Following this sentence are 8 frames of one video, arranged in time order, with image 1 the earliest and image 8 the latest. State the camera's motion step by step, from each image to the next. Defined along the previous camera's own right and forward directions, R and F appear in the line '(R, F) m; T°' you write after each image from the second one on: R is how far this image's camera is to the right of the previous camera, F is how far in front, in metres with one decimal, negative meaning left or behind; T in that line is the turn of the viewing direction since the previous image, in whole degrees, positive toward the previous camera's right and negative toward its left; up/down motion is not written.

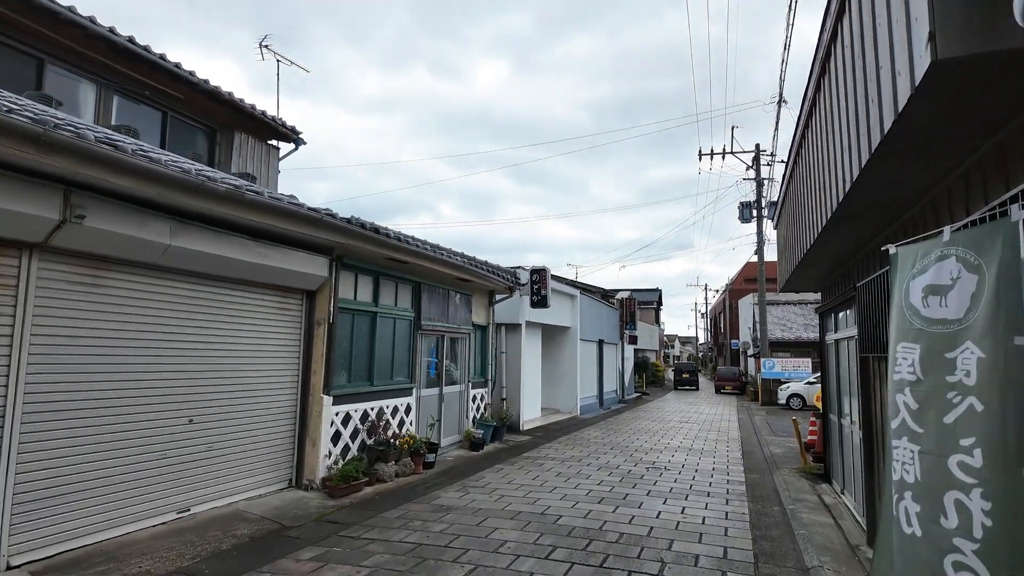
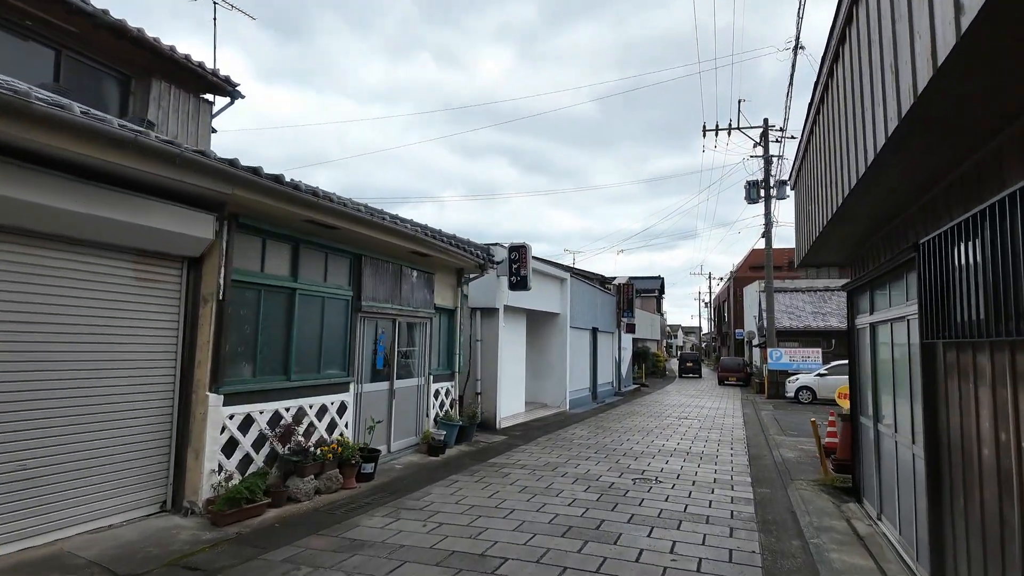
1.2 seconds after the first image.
(+0.5, +1.6) m; 0°
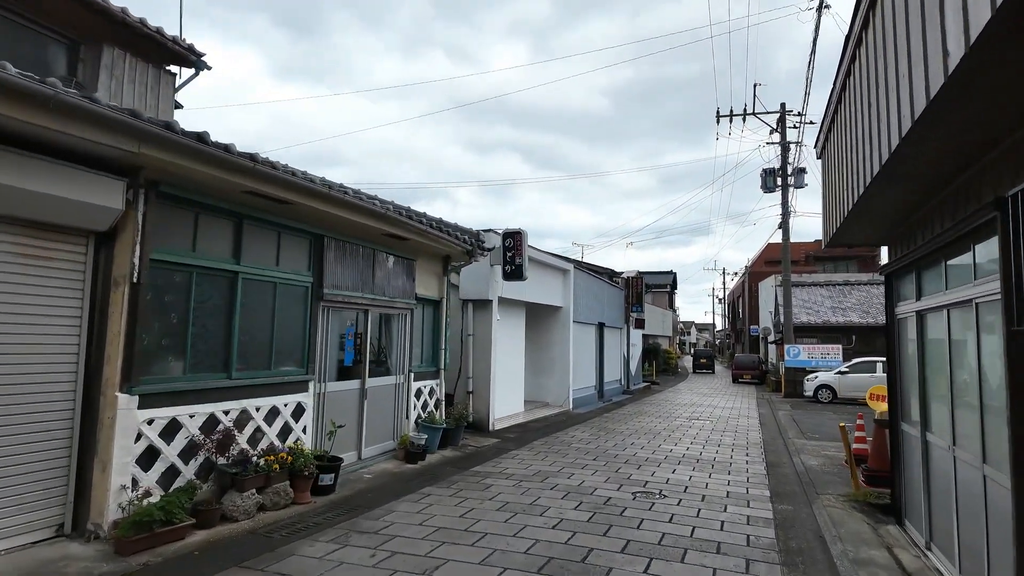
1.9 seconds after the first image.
(+0.3, +0.9) m; -1°
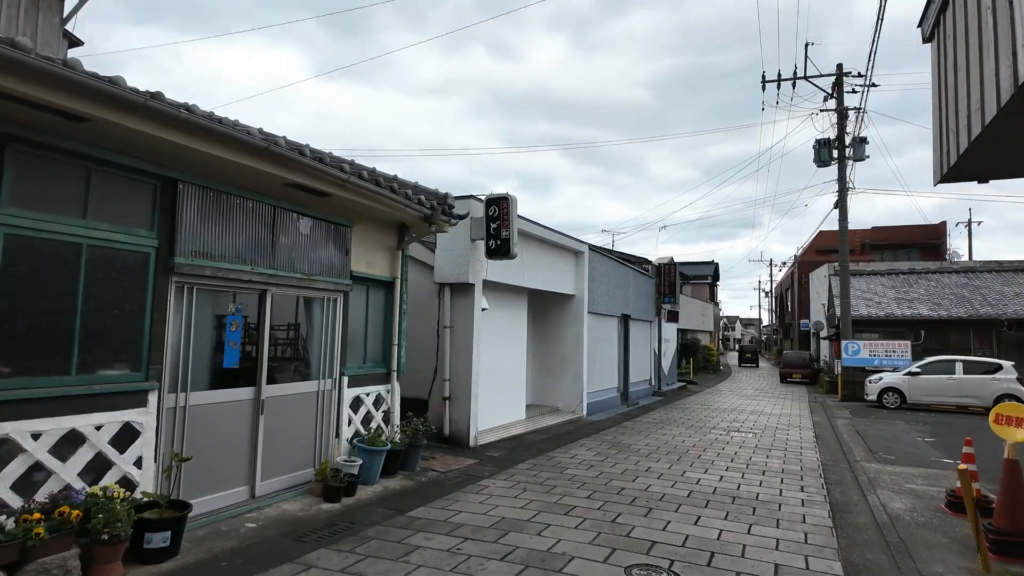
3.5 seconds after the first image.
(+0.8, +2.2) m; -4°
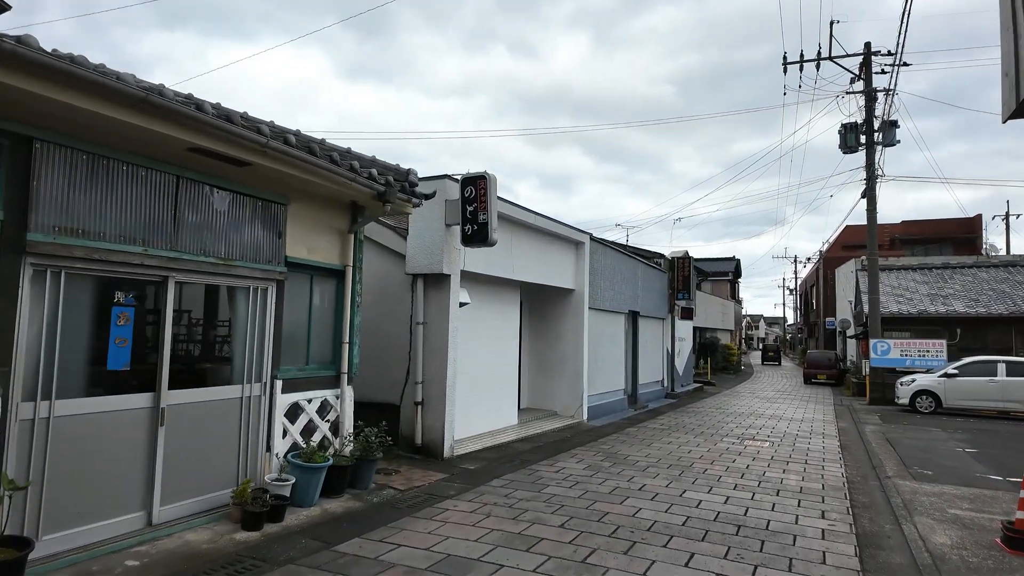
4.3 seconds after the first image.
(+0.5, +1.0) m; -2°
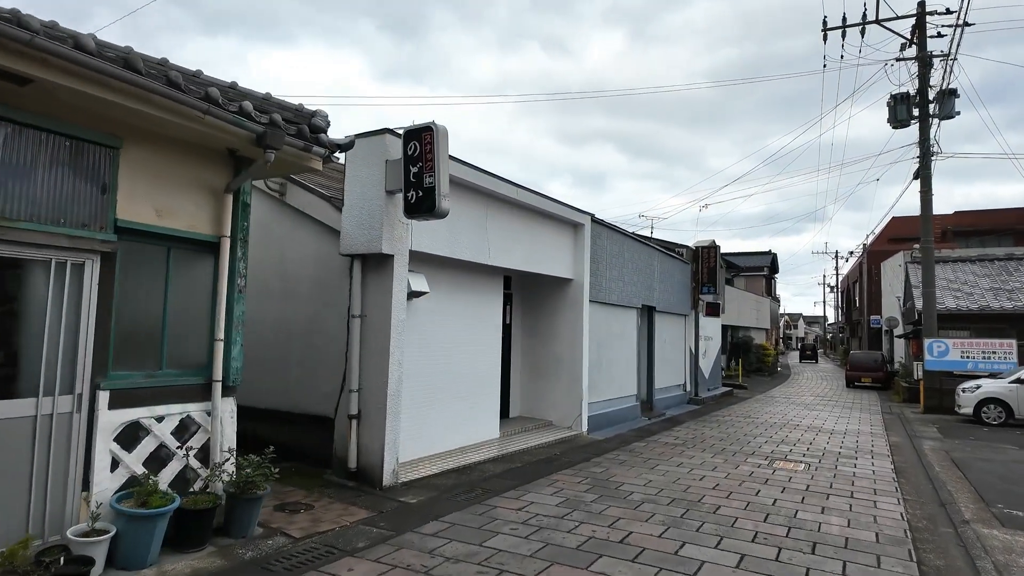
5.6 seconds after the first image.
(+0.7, +1.6) m; -3°
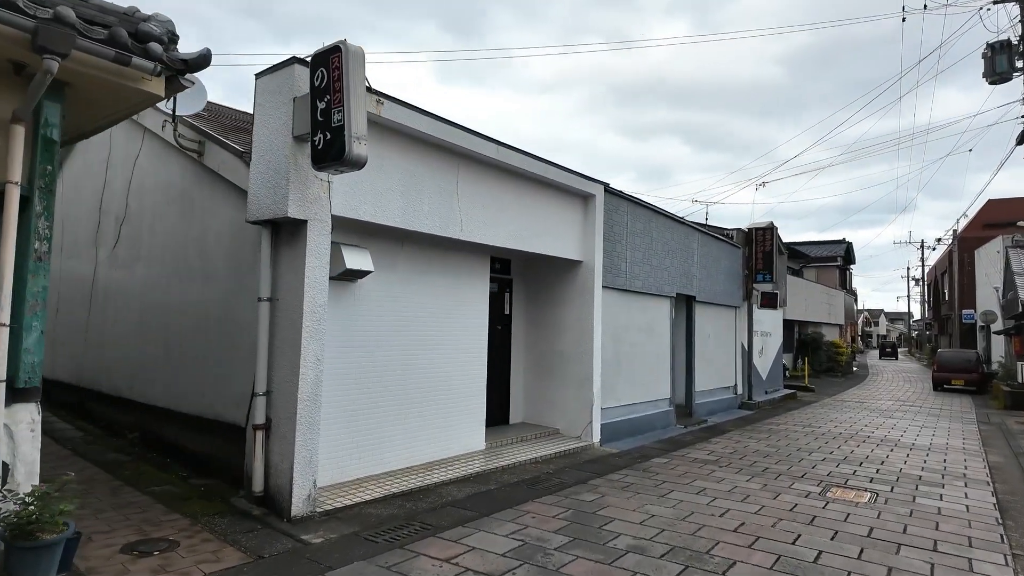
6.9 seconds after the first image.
(+0.9, +1.5) m; -6°
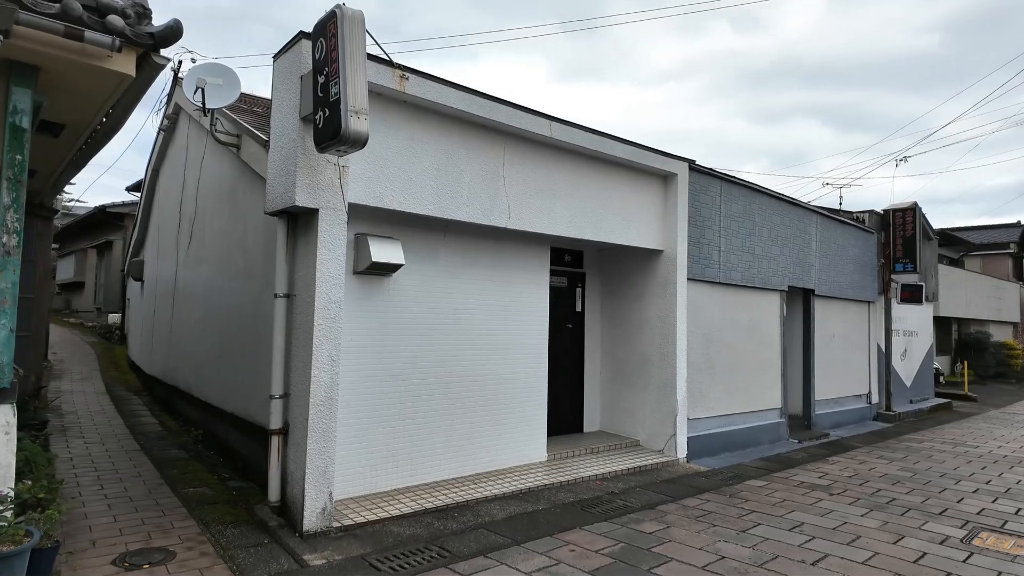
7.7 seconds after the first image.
(+0.6, +0.8) m; -12°
